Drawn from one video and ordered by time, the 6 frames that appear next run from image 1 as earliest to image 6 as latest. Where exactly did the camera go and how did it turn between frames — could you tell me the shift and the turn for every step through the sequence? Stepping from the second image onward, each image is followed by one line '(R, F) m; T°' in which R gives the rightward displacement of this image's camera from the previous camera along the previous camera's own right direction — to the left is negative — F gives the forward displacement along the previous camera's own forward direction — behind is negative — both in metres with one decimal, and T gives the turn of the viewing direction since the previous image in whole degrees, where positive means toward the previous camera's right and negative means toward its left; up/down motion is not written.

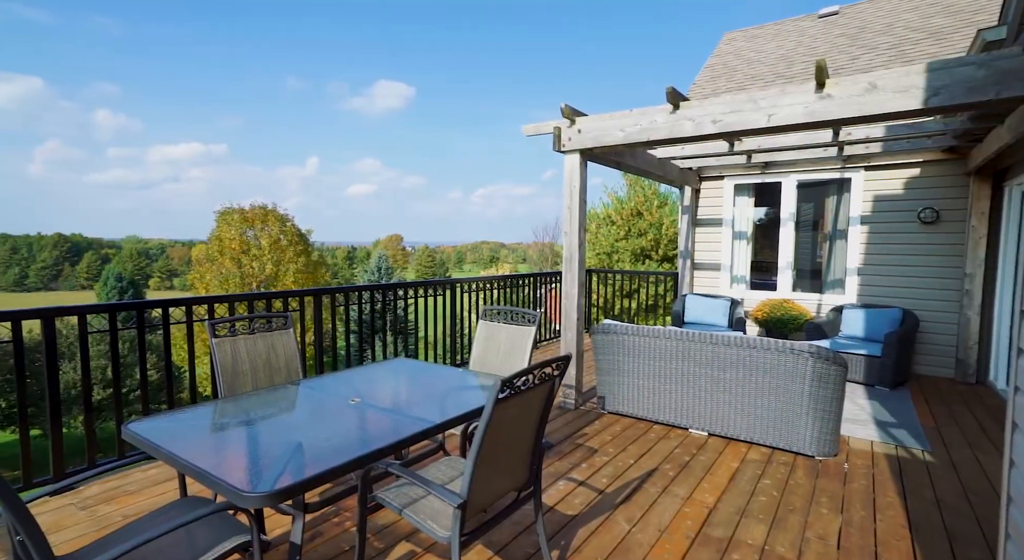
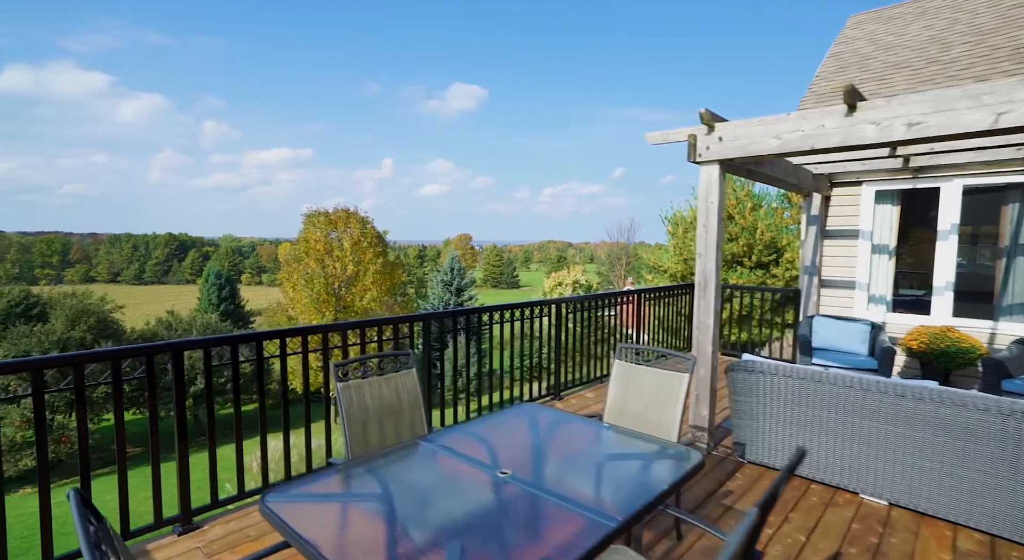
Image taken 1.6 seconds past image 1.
(-0.2, +0.3) m; -7°
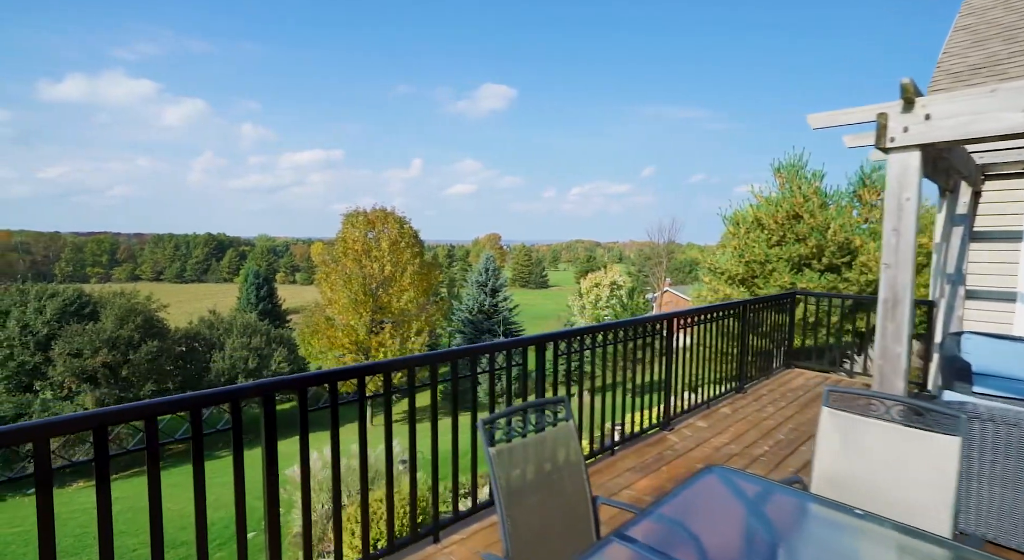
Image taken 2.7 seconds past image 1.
(-0.3, +0.4) m; -3°
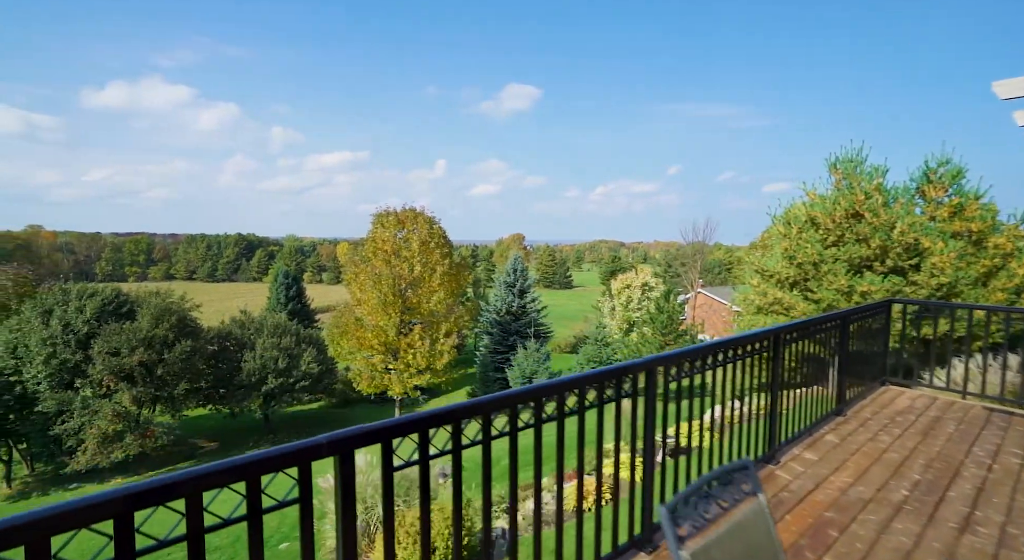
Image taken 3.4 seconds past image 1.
(-0.2, +0.4) m; -2°
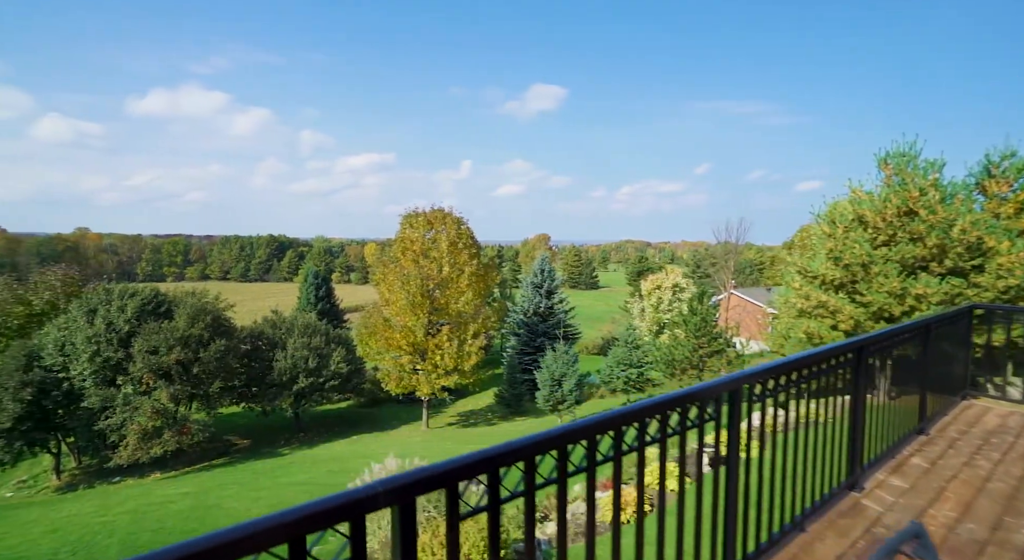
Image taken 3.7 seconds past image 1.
(-0.1, +0.2) m; -3°
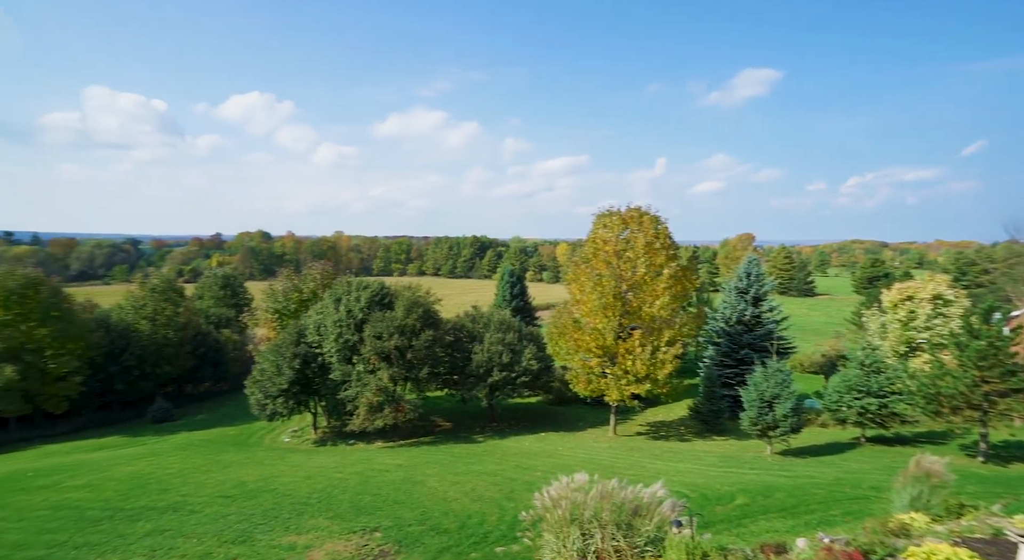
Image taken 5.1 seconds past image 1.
(-0.4, +2.0) m; -19°
